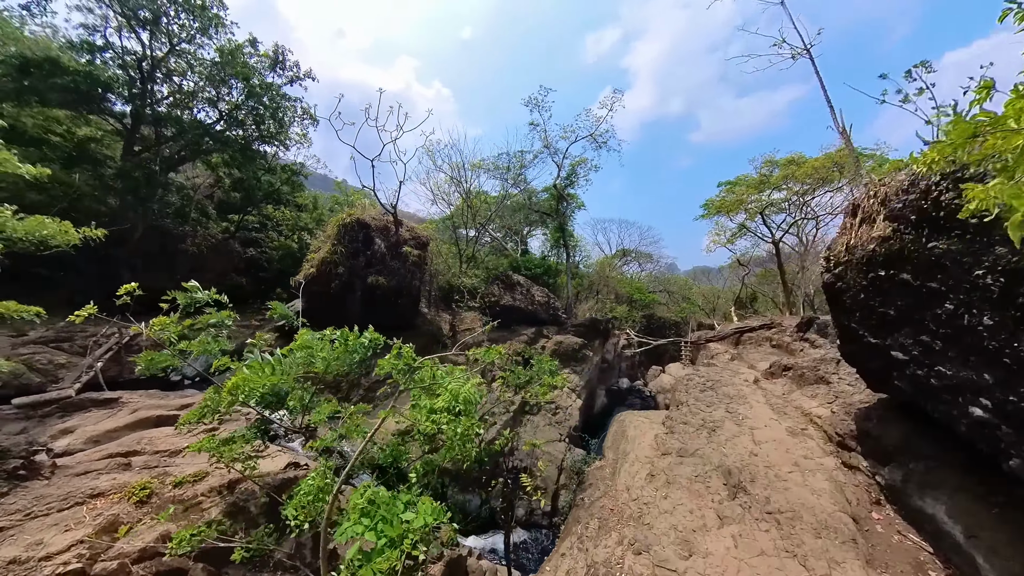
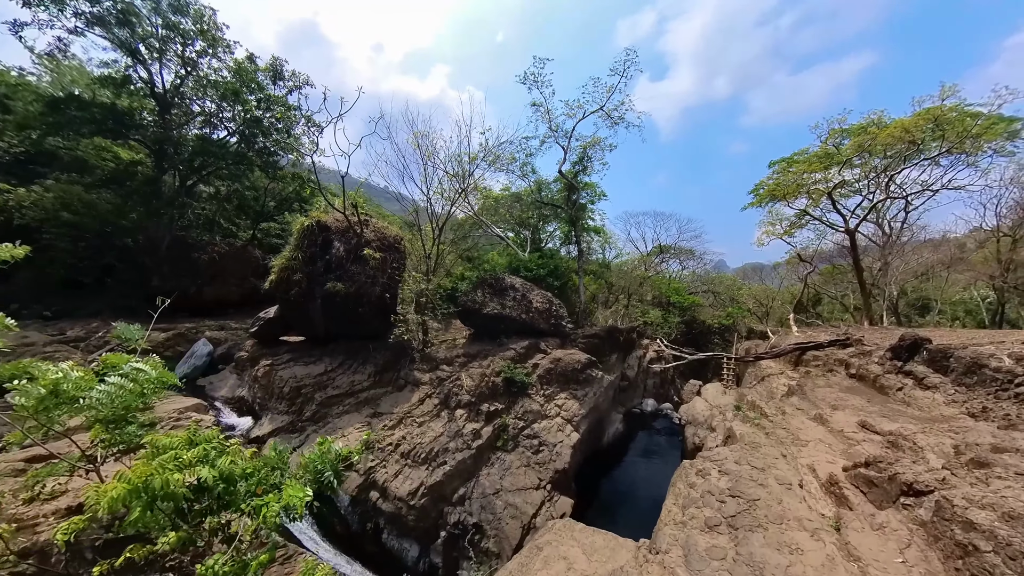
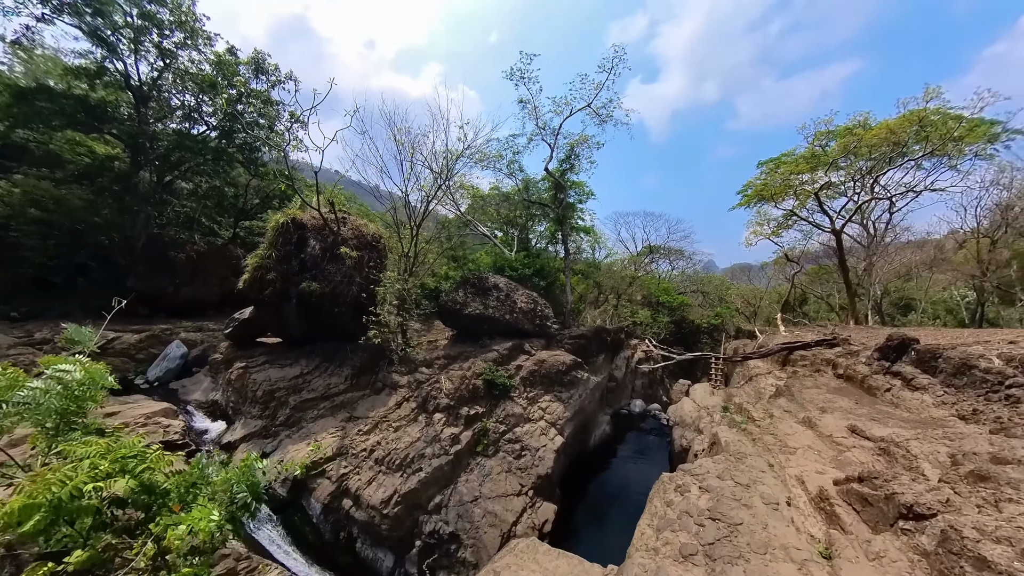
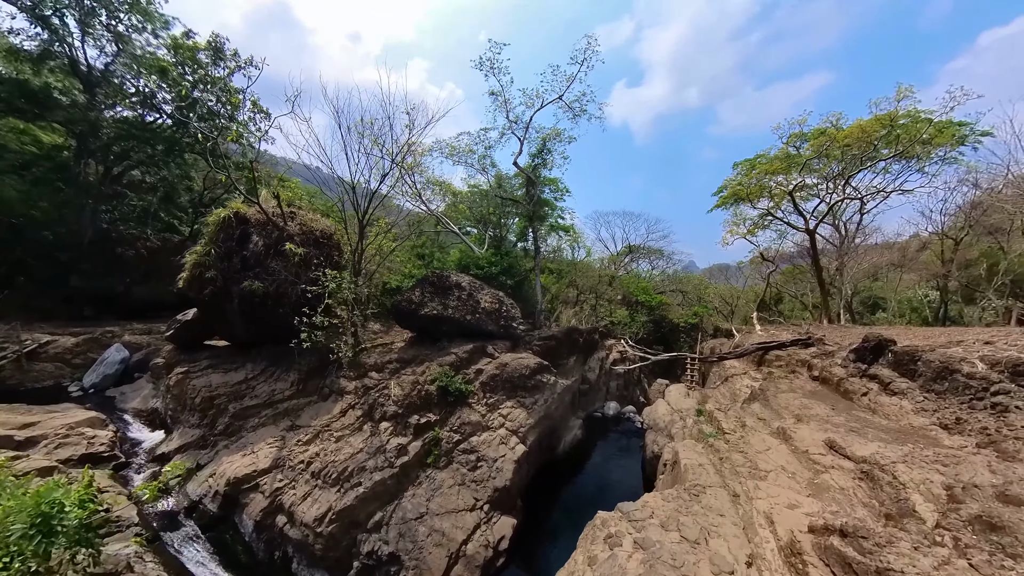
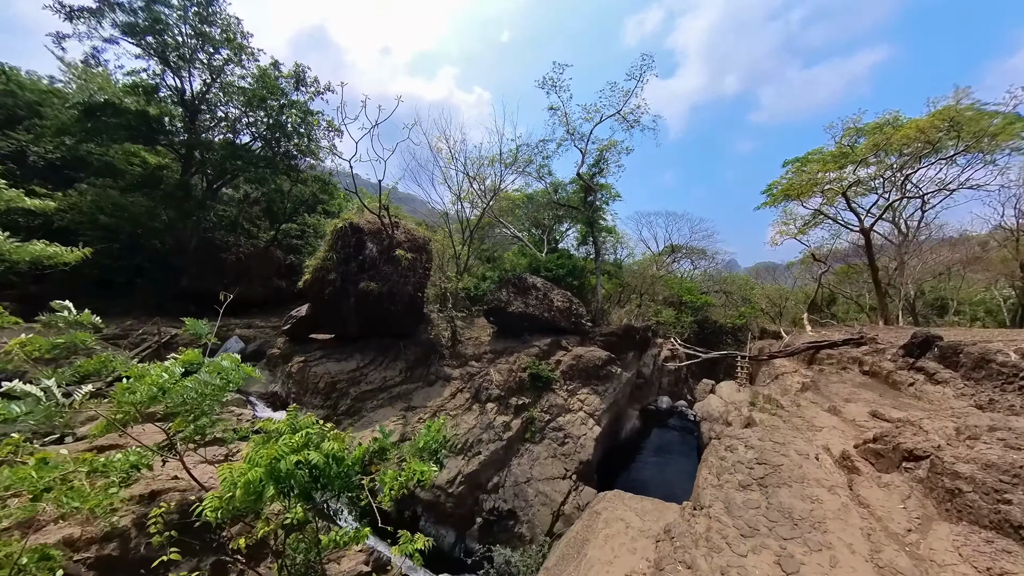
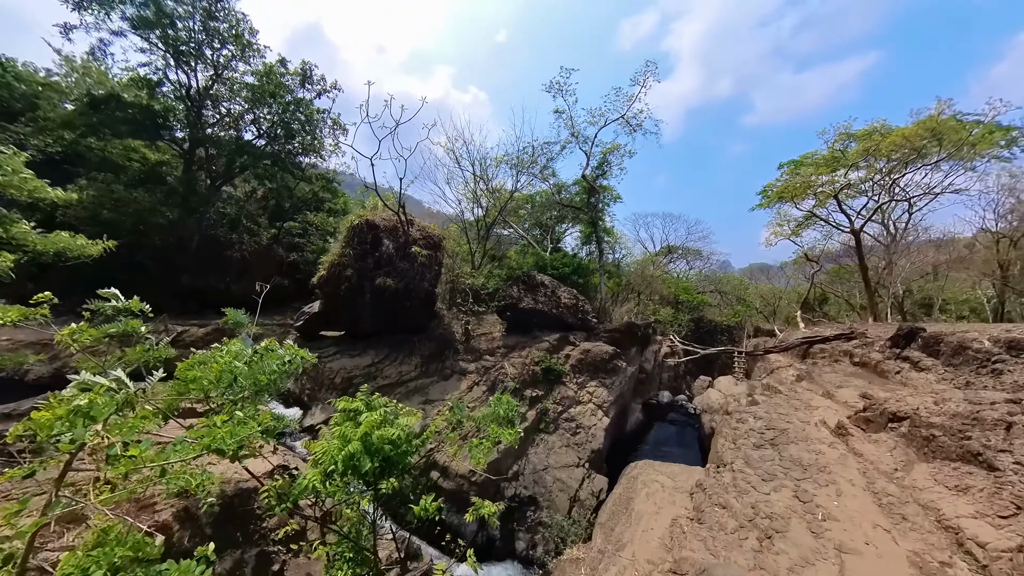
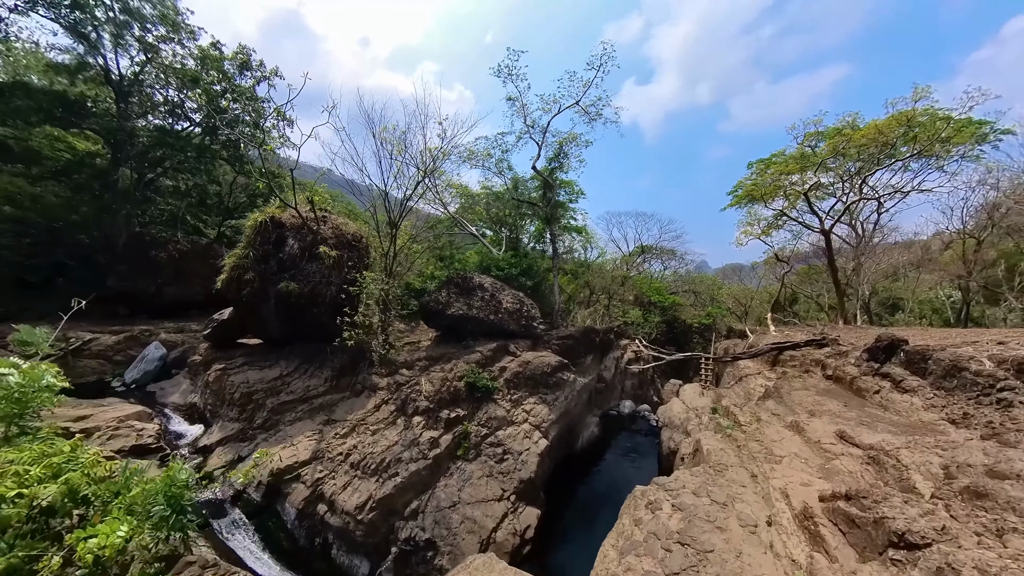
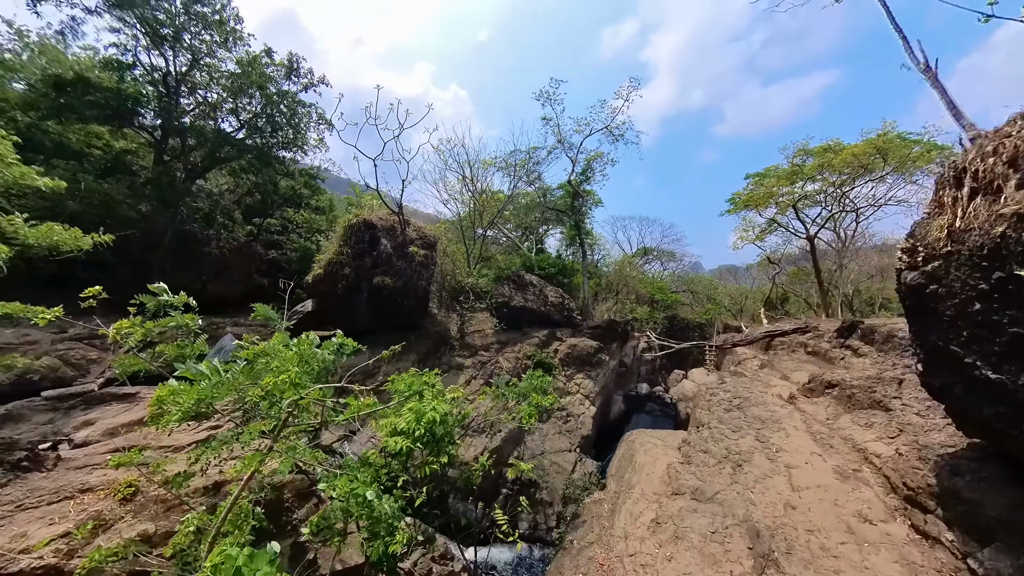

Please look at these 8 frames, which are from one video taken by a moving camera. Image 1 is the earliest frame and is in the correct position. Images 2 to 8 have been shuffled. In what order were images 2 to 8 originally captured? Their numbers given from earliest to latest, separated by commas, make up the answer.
8, 6, 5, 2, 3, 7, 4
